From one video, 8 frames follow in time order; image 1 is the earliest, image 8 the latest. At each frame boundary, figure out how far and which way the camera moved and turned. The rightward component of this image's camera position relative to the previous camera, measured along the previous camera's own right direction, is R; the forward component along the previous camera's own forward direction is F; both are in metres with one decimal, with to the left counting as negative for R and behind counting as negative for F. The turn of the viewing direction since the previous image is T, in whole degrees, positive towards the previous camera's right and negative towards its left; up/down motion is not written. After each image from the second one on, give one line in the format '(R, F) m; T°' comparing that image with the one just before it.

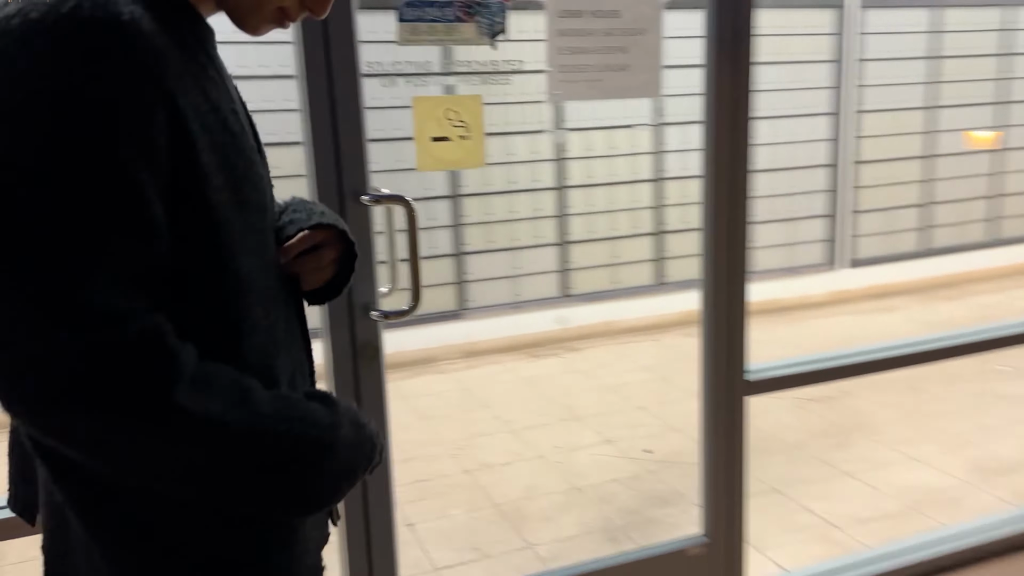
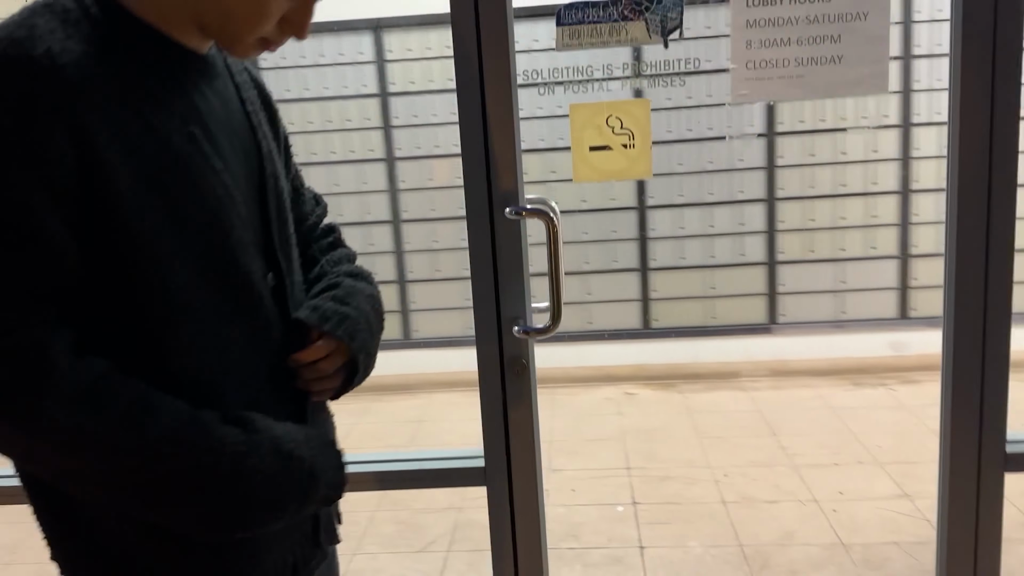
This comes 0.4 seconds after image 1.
(+0.4, +0.2) m; -26°
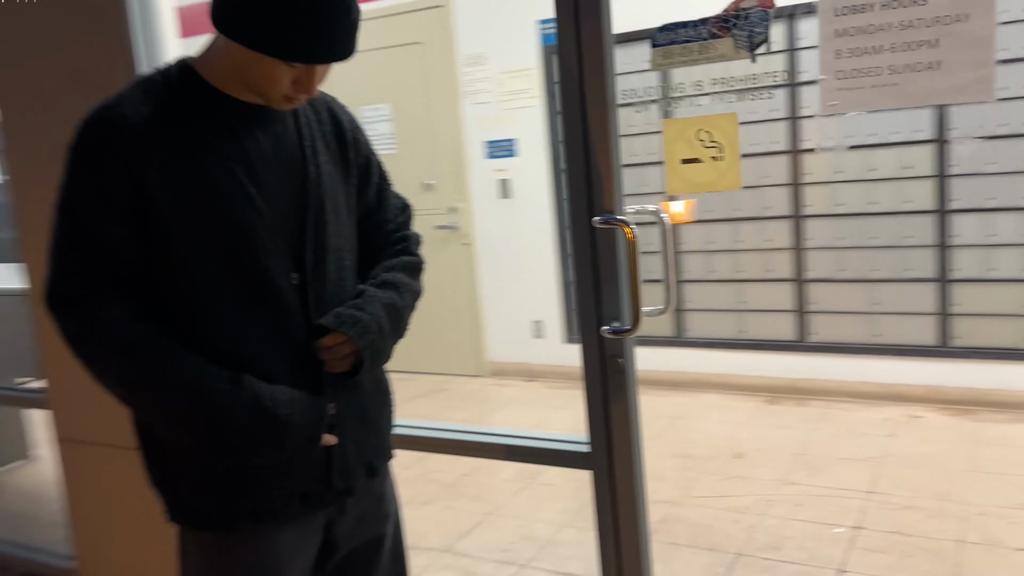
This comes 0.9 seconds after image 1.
(+0.5, -0.1) m; -26°
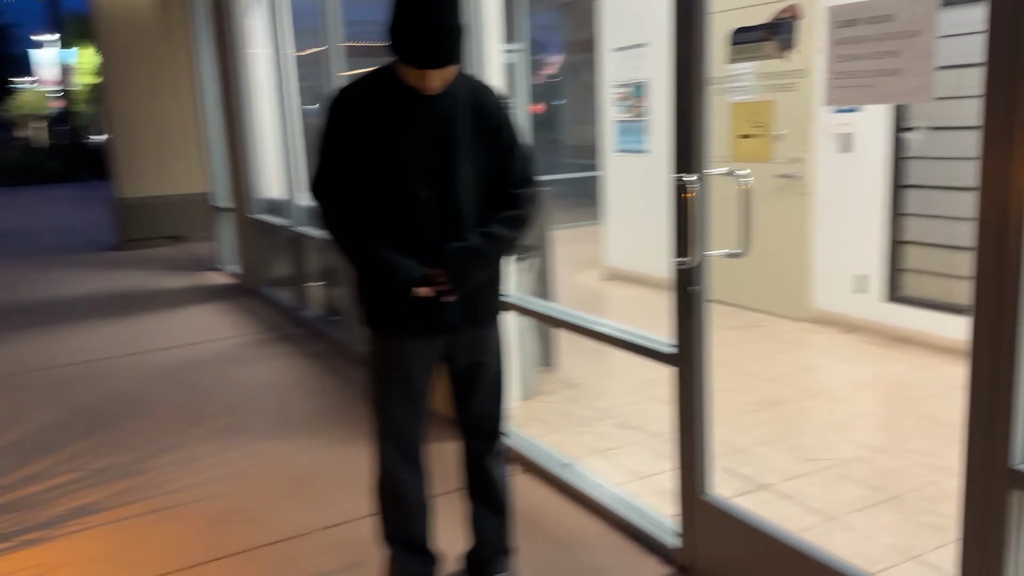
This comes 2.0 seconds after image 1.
(+0.9, -0.4) m; -31°
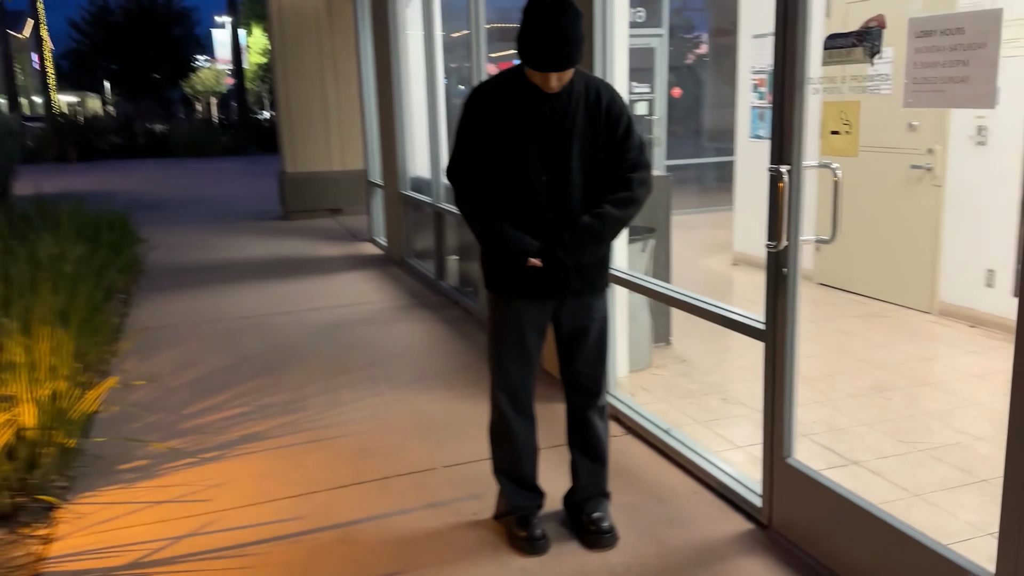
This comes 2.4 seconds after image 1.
(+0.1, -0.3) m; -9°
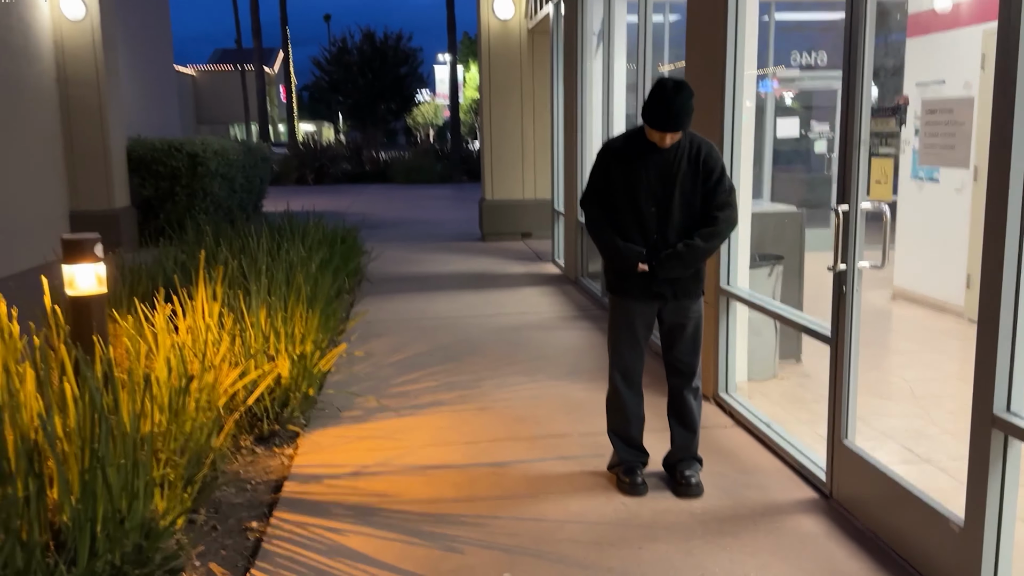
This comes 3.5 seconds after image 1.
(+0.3, -0.8) m; -13°
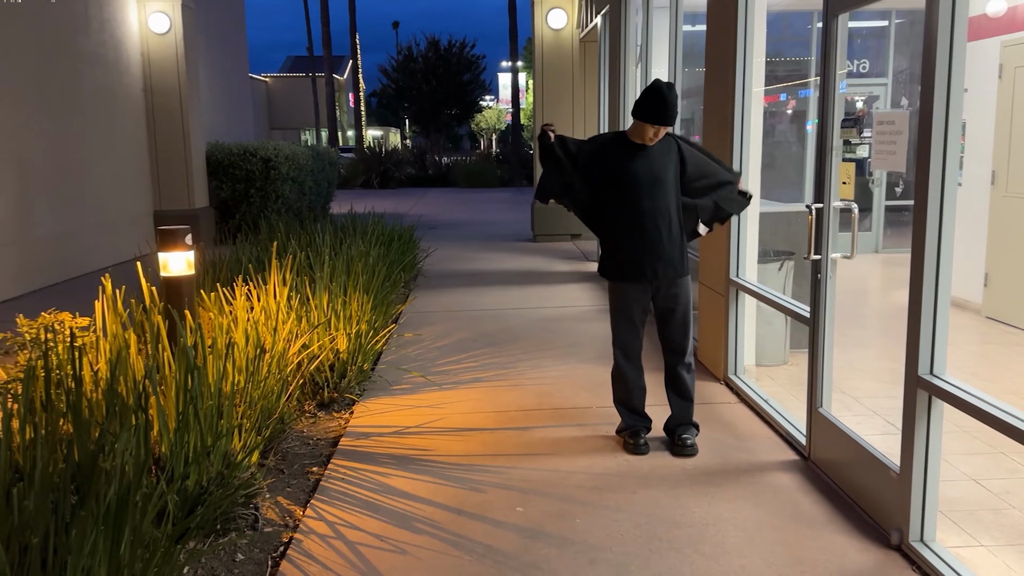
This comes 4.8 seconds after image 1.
(+0.2, -0.5) m; -4°
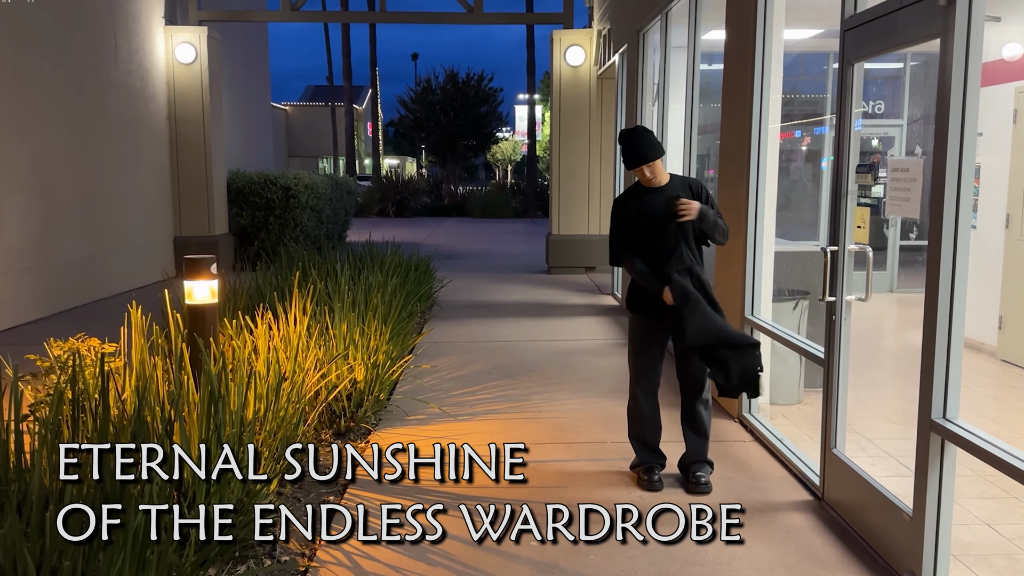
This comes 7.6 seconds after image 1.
(0.0, -0.1) m; -1°
